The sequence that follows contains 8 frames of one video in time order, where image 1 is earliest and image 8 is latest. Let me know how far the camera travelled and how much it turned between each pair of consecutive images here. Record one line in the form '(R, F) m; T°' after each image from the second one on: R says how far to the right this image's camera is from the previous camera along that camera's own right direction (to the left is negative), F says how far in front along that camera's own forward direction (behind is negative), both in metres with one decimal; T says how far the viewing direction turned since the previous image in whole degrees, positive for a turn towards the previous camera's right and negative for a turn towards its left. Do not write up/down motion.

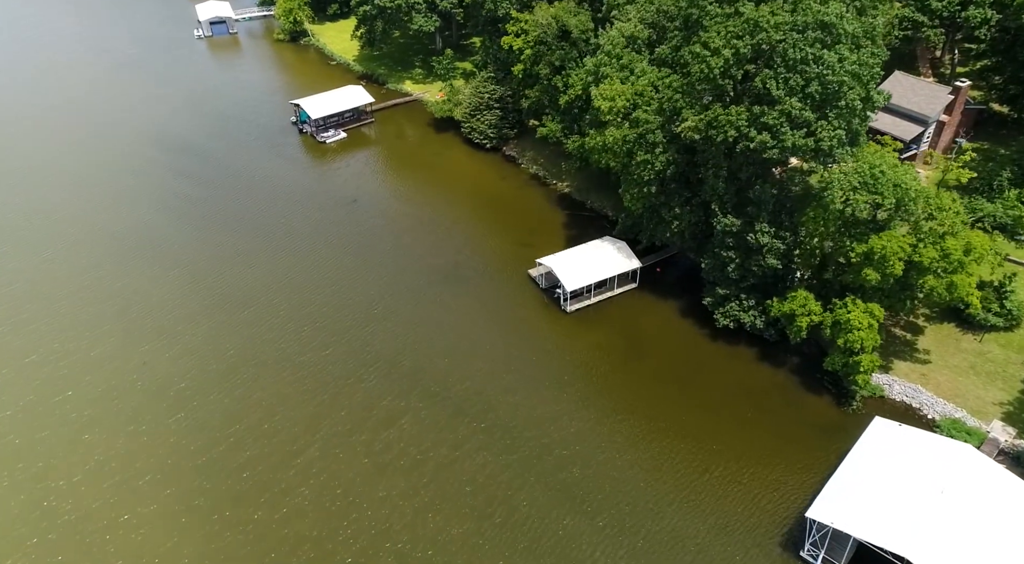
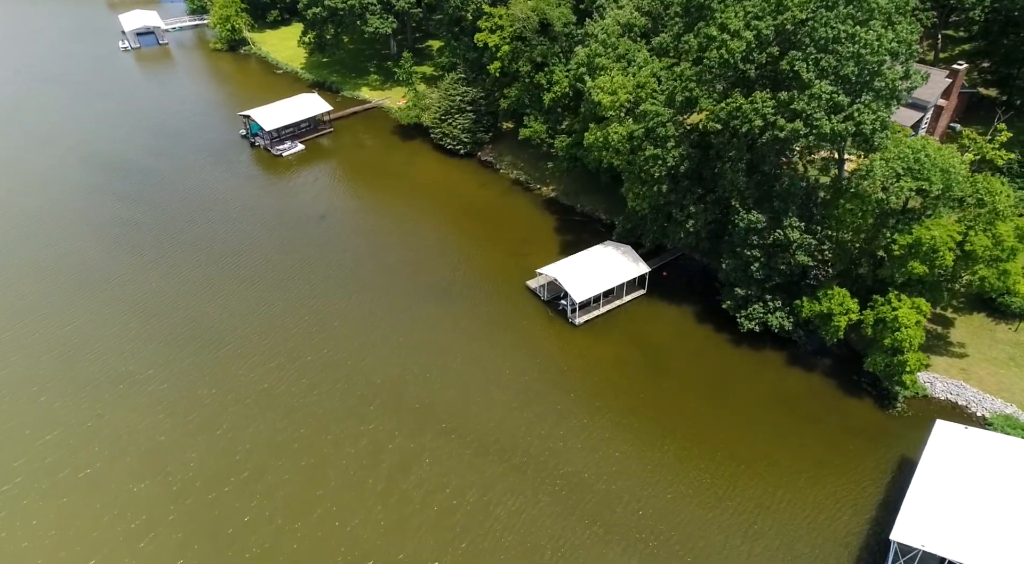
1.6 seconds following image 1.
(-3.9, +4.4) m; +5°
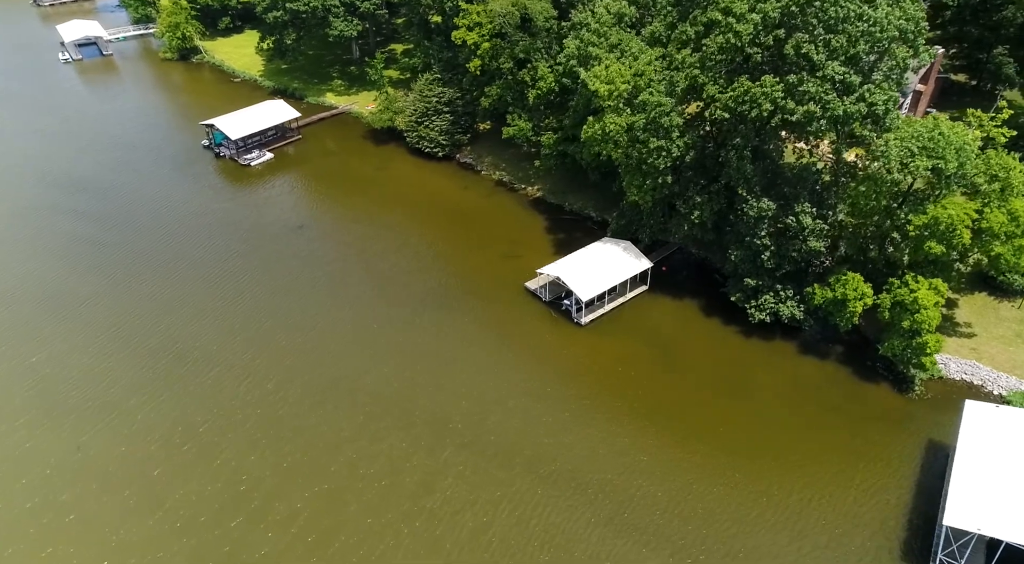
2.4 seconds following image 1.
(-3.0, +1.8) m; +4°
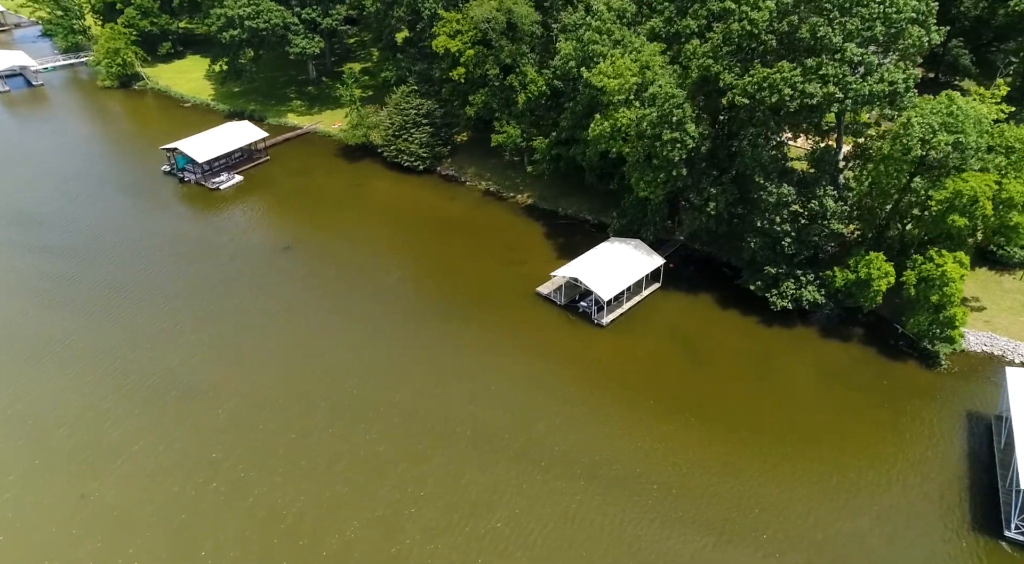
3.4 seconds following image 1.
(-4.9, +1.7) m; +5°
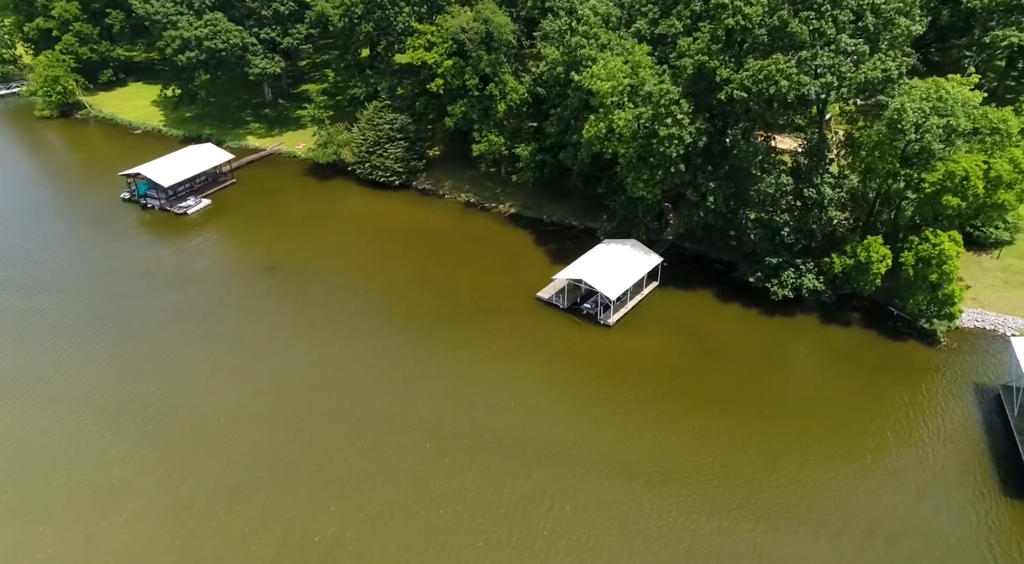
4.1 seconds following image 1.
(-3.6, +0.9) m; +5°
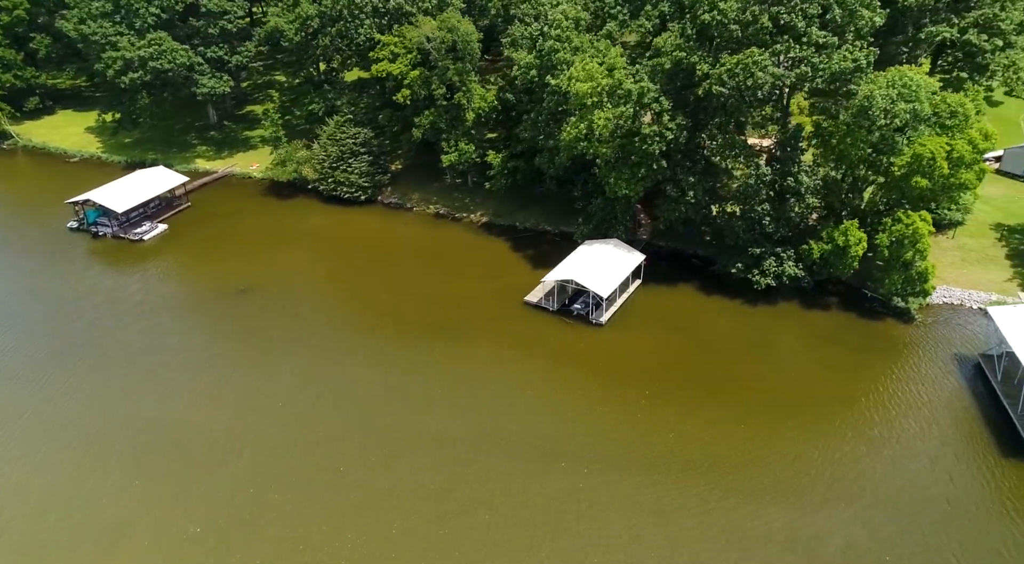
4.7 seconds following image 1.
(-3.0, +0.5) m; +5°
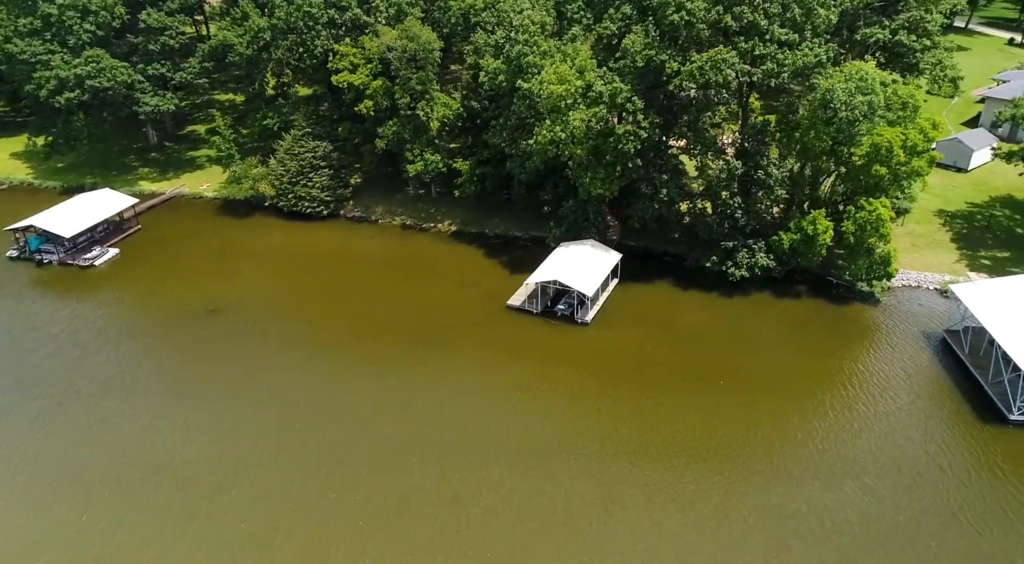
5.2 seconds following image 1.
(-2.7, +0.3) m; +5°
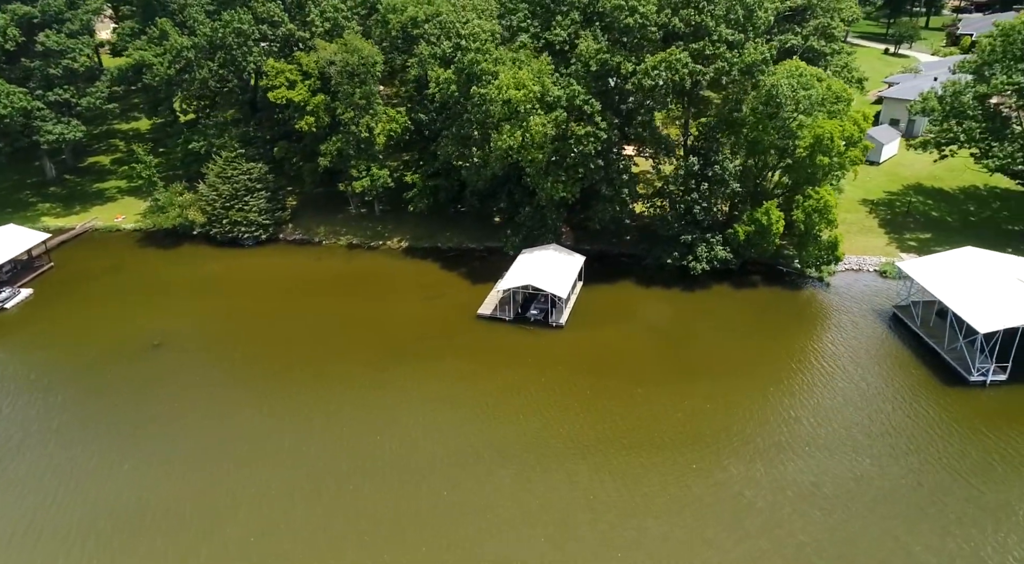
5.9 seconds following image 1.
(-3.7, +1.1) m; +8°
